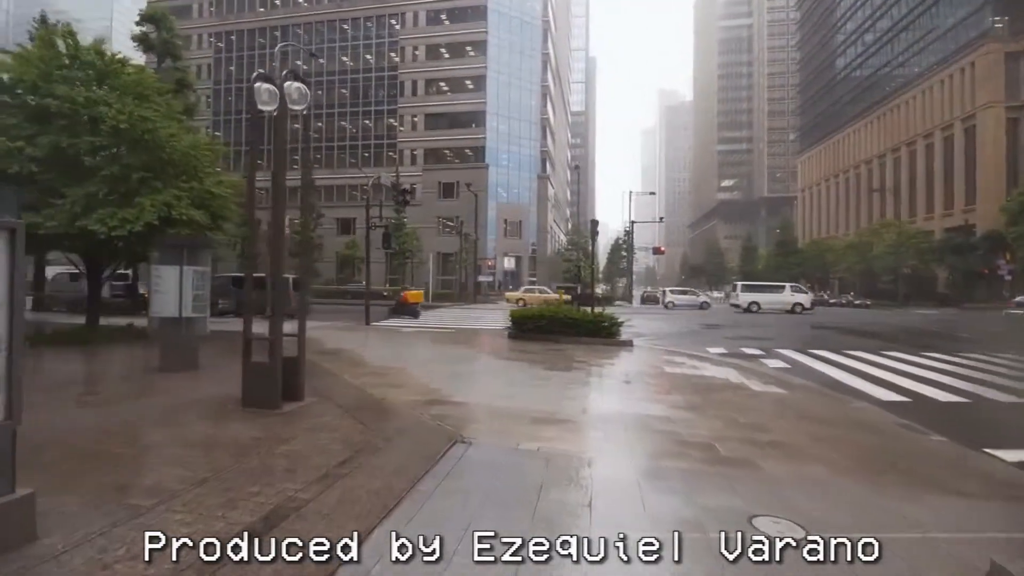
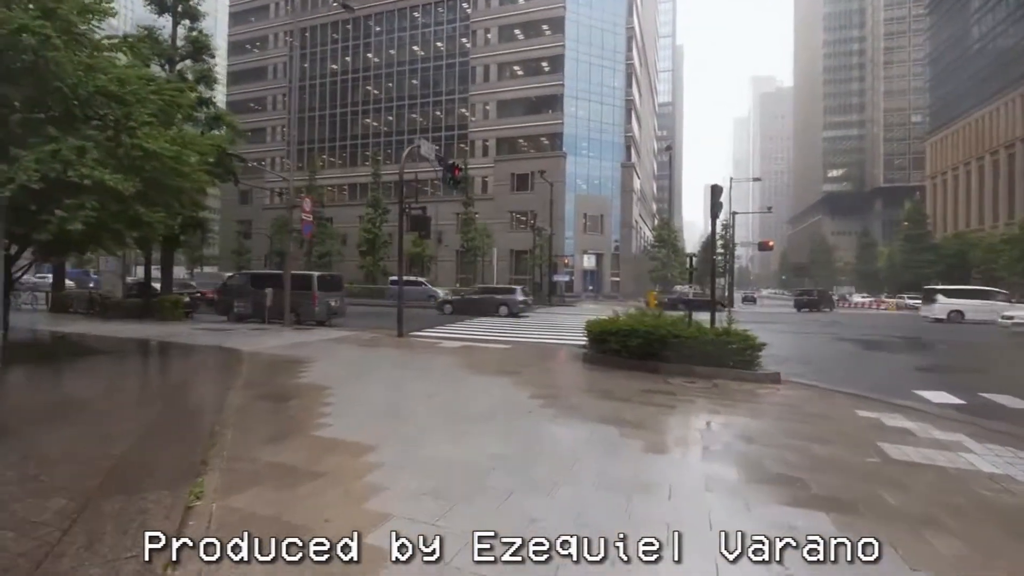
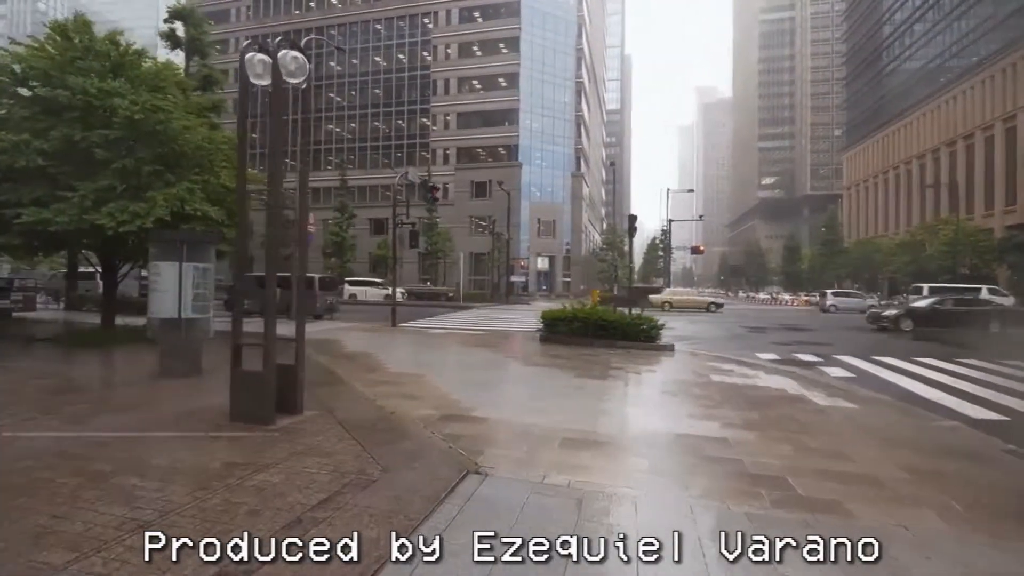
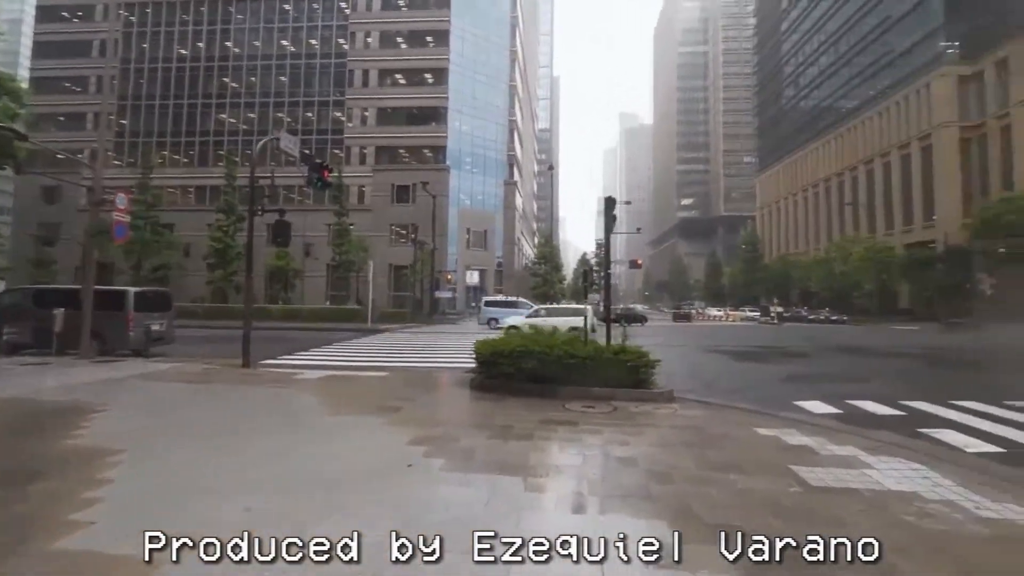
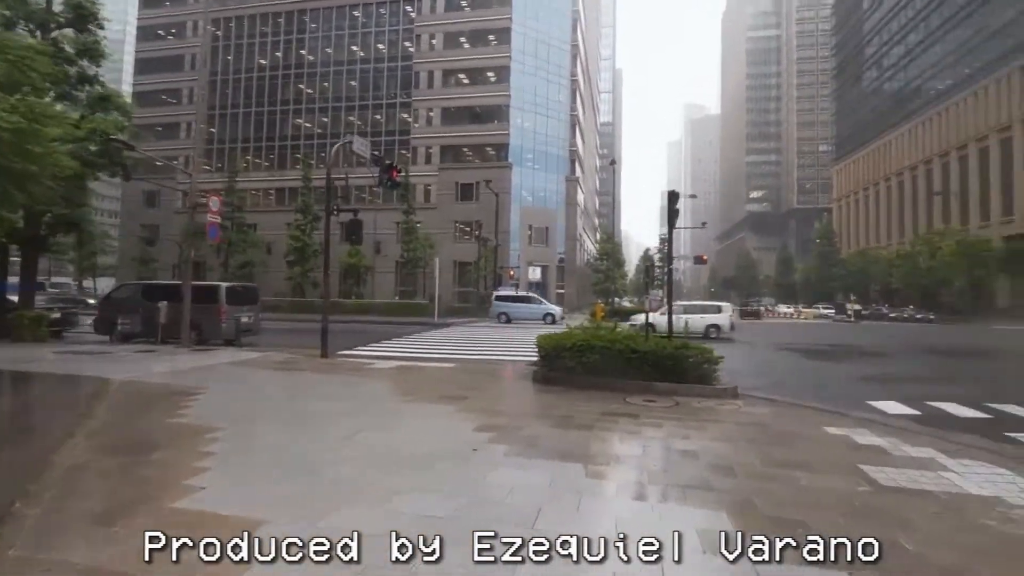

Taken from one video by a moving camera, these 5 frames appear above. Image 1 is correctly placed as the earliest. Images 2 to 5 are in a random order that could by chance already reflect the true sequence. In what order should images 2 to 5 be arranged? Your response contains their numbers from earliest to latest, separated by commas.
3, 2, 5, 4
